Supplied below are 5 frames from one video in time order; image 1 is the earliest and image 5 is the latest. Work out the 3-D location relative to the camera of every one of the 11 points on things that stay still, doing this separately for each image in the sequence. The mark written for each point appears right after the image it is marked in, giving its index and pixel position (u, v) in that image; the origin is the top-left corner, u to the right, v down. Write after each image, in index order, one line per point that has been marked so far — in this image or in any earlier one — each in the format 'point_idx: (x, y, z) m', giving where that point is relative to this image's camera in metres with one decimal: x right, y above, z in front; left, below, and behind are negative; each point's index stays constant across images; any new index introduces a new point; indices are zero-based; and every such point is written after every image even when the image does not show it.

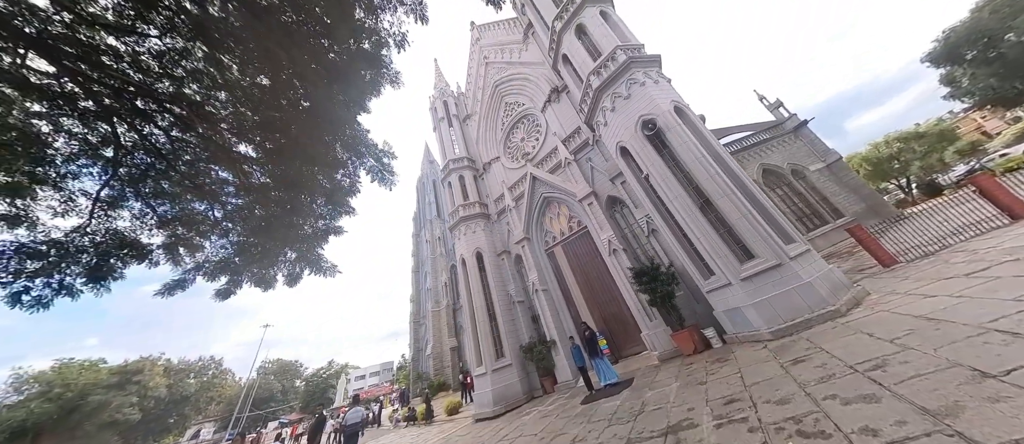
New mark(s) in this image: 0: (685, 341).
0: (+4.4, -2.7, +6.3) m
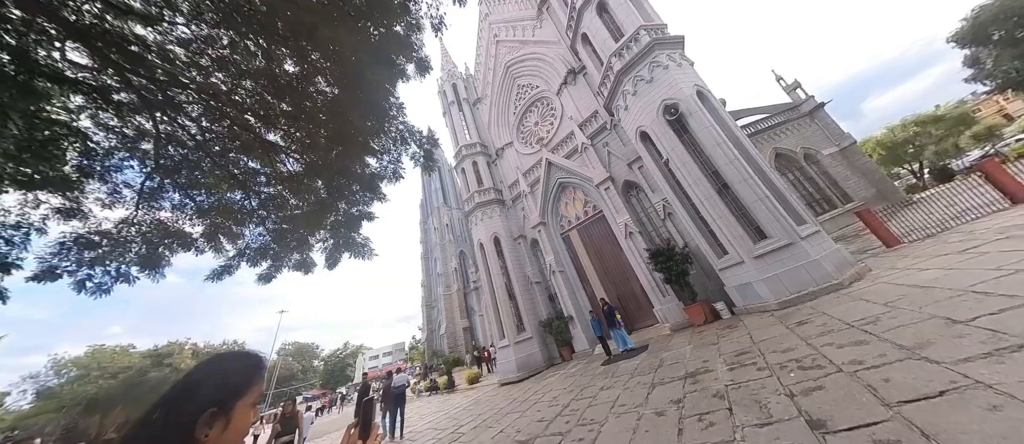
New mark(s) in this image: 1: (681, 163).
0: (+5.0, -2.3, +6.9) m
1: (+4.3, +1.5, +6.5) m
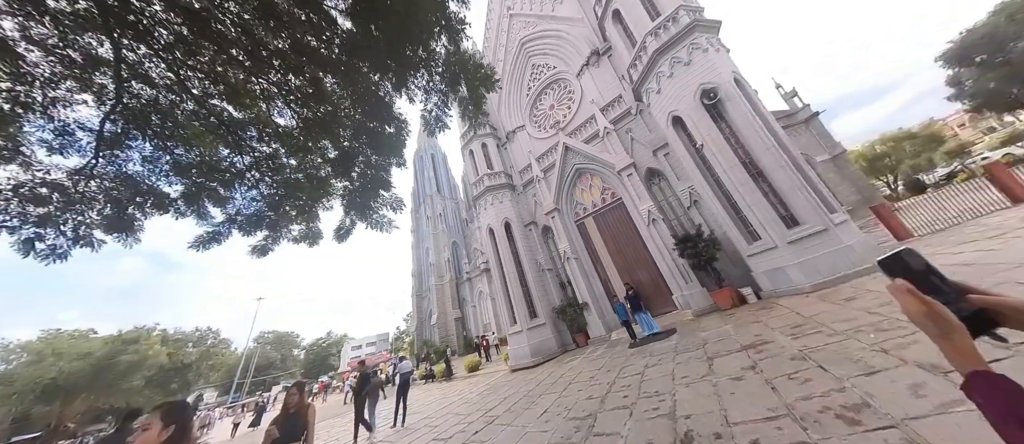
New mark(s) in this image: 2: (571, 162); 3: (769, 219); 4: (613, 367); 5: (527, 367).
0: (+5.7, -1.9, +7.0) m
1: (+5.2, +1.8, +6.5) m
2: (+2.4, +2.4, +10.4) m
3: (+6.1, +0.1, +6.2) m
4: (+2.2, -3.0, +5.5) m
5: (+0.5, -4.8, +8.5) m
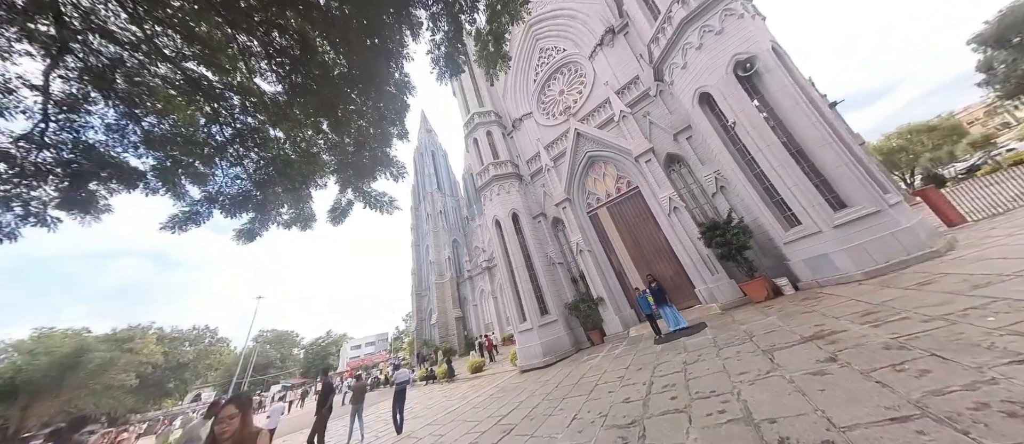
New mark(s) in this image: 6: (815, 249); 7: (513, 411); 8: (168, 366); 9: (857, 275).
0: (+6.0, -1.6, +6.4) m
1: (+5.5, +2.2, +5.9) m
2: (+2.7, +2.7, +9.8) m
3: (+6.4, +0.4, +5.6) m
4: (+2.5, -2.7, +4.9) m
5: (+0.8, -4.5, +7.9) m
6: (+6.6, -0.6, +5.7) m
7: (+0.1, -3.6, +4.9) m
8: (-25.9, -10.9, +19.6) m
9: (+6.7, -1.0, +5.1) m
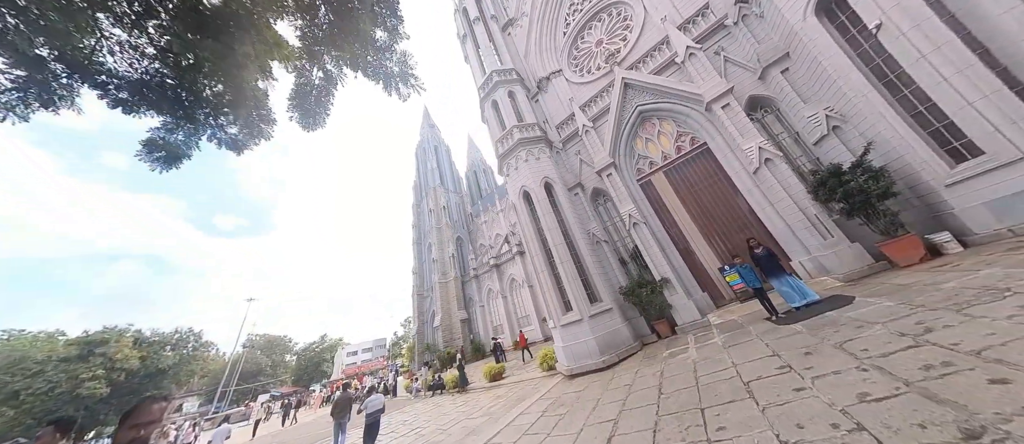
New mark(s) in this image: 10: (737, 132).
0: (+7.2, -0.5, +4.7) m
1: (+6.6, +3.2, +4.3) m
2: (+3.8, +3.7, +8.2) m
3: (+7.5, +1.5, +3.9) m
4: (+3.6, -1.6, +3.1) m
5: (+2.0, -3.4, +6.1) m
6: (+7.8, +0.5, +4.1) m
7: (+1.3, -2.5, +3.1) m
8: (-24.8, -10.1, +17.4) m
9: (+7.9, +0.1, +3.4) m
10: (+5.6, +2.2, +6.5) m
